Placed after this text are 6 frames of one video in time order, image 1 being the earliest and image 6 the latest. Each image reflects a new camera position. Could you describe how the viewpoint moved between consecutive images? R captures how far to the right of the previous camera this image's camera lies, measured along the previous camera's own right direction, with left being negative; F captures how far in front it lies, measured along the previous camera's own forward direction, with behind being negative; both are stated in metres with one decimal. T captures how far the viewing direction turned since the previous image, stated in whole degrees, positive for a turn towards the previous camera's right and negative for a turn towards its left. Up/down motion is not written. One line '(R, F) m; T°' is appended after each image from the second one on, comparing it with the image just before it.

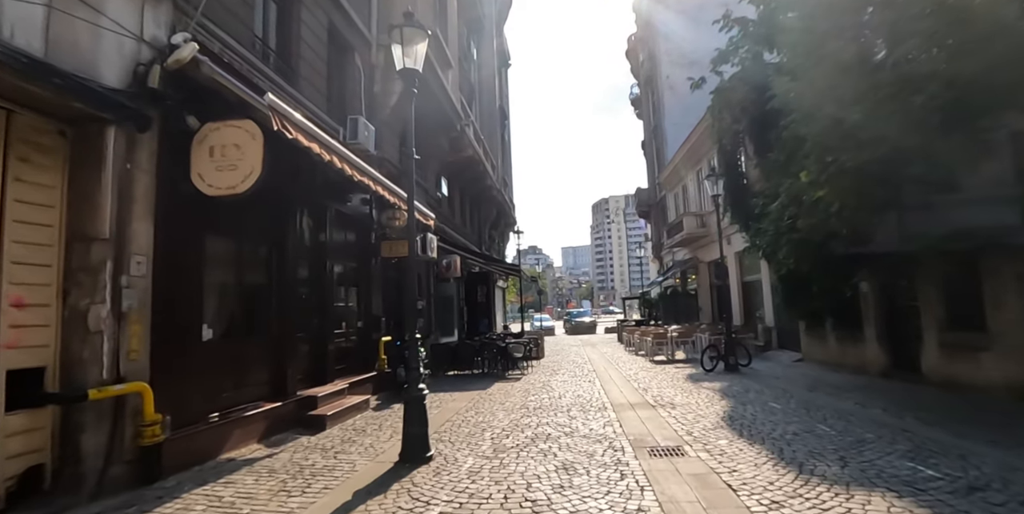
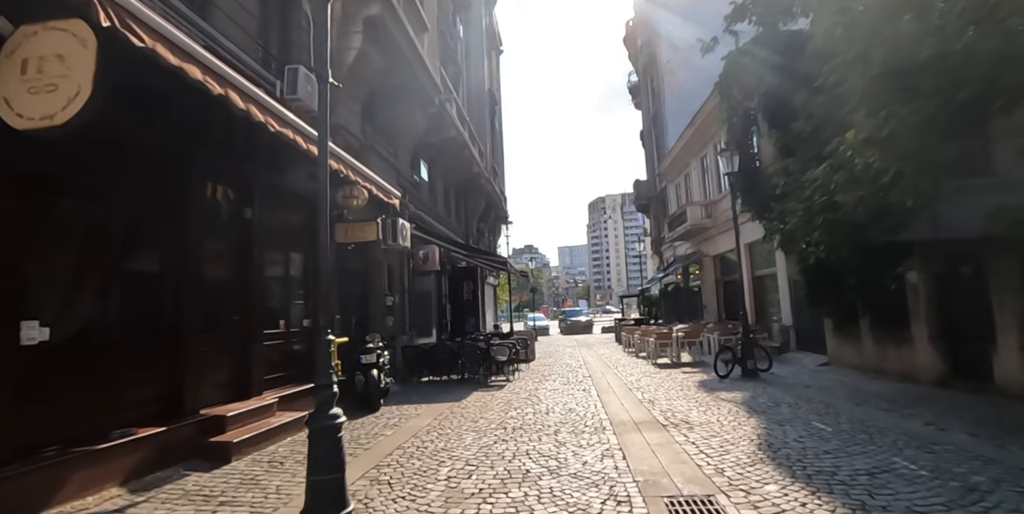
(+0.3, +1.9) m; 0°
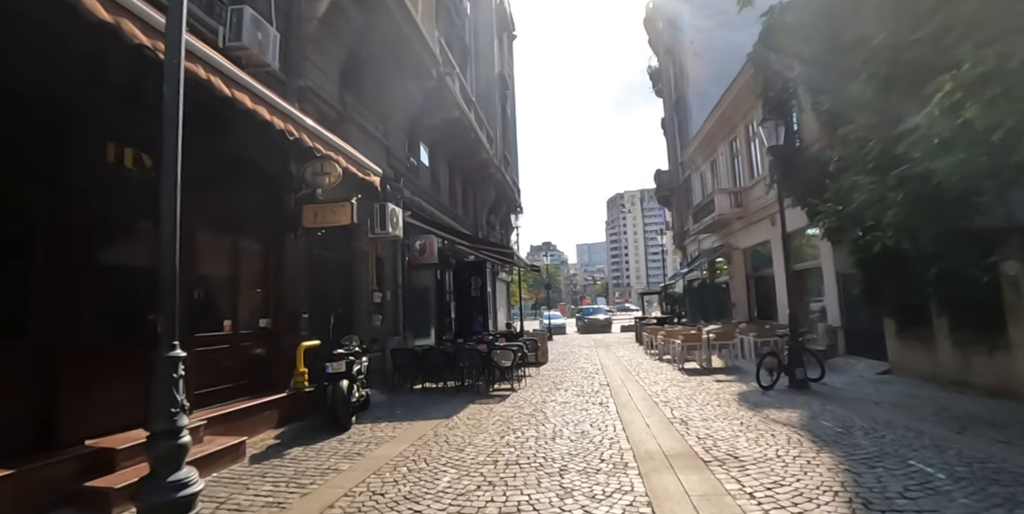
(+0.3, +1.7) m; -2°
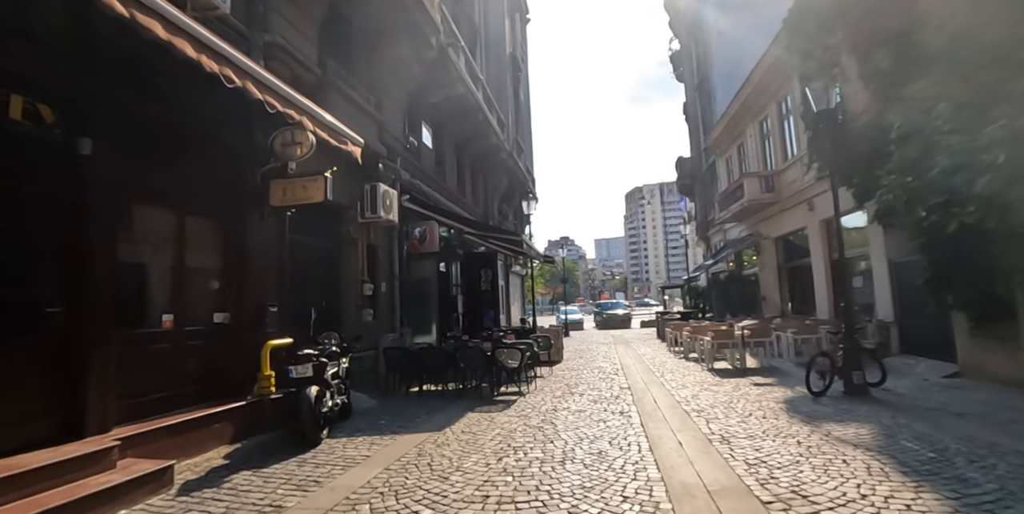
(+0.2, +1.3) m; -2°
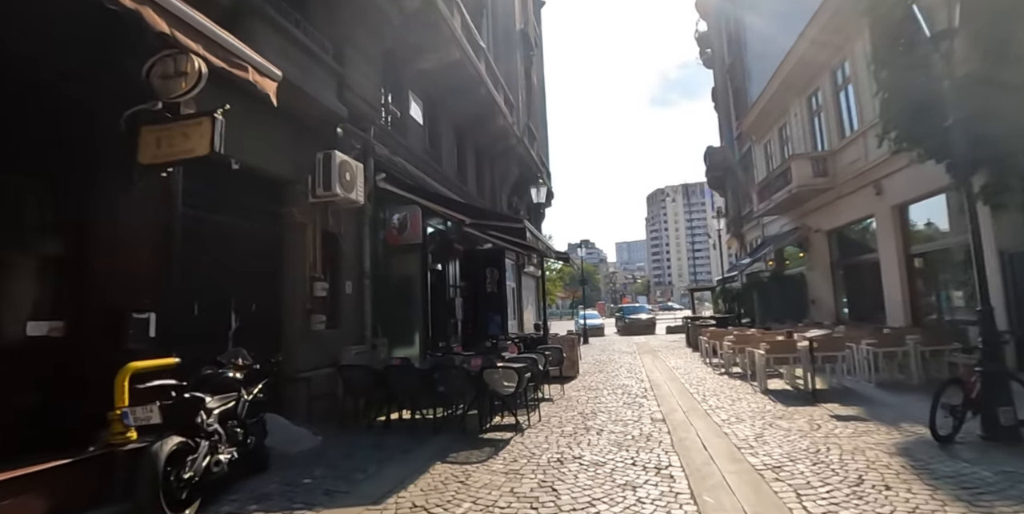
(+0.3, +2.4) m; -2°
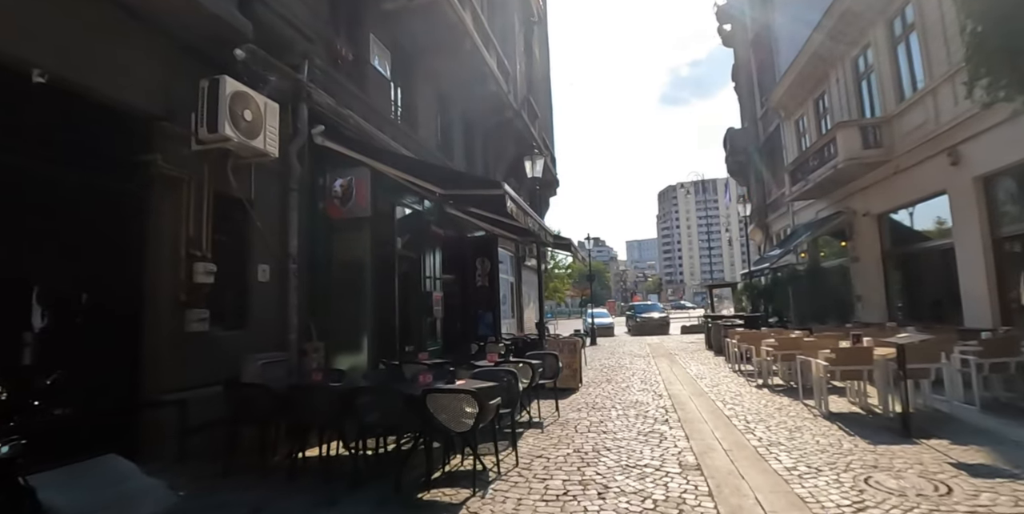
(+0.4, +2.4) m; -1°
